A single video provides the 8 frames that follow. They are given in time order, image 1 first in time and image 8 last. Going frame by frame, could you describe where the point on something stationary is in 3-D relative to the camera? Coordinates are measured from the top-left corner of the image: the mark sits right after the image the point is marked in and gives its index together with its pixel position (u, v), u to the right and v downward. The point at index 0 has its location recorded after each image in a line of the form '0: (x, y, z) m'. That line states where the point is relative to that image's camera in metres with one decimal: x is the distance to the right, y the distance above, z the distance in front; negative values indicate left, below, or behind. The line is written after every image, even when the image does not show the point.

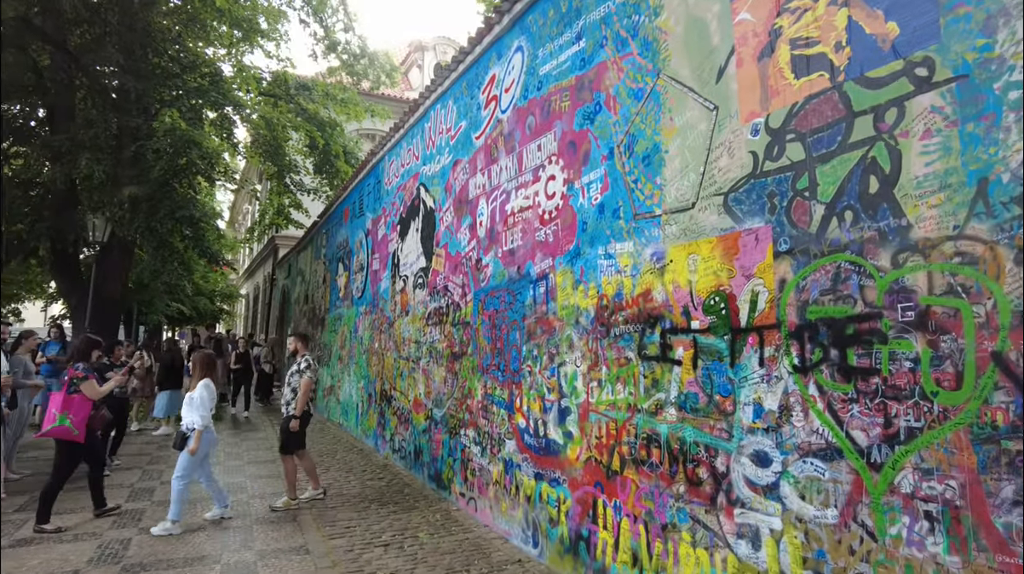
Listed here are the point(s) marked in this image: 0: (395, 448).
0: (-1.5, -2.1, +8.3) m
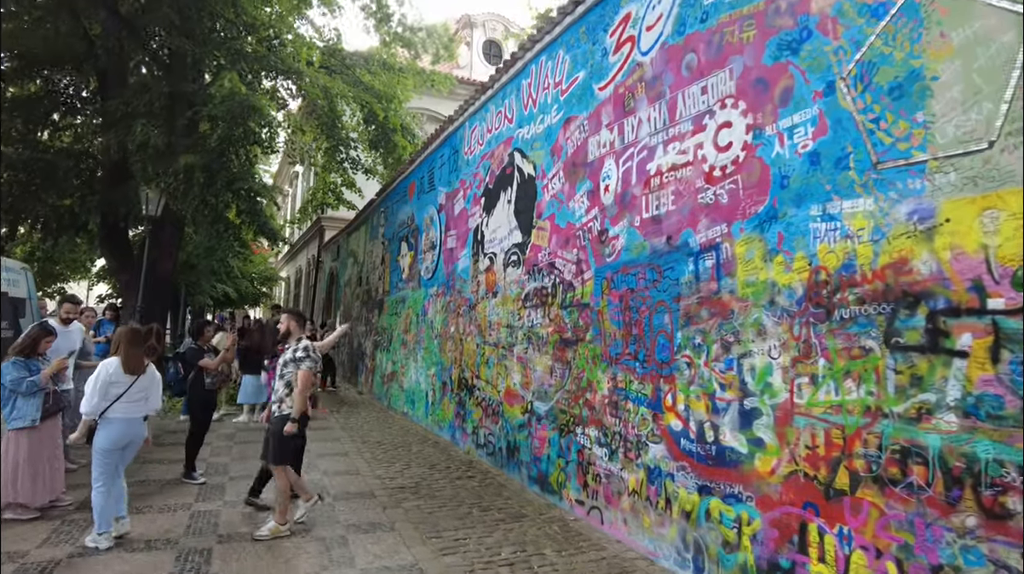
0: (-0.4, -1.8, +7.5) m
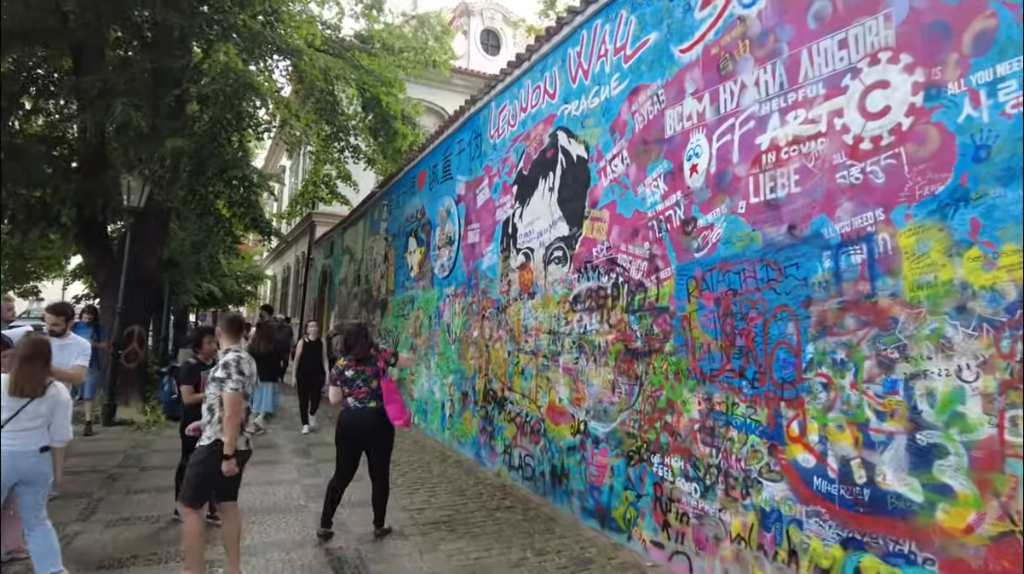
0: (0.0, -1.8, +6.6) m
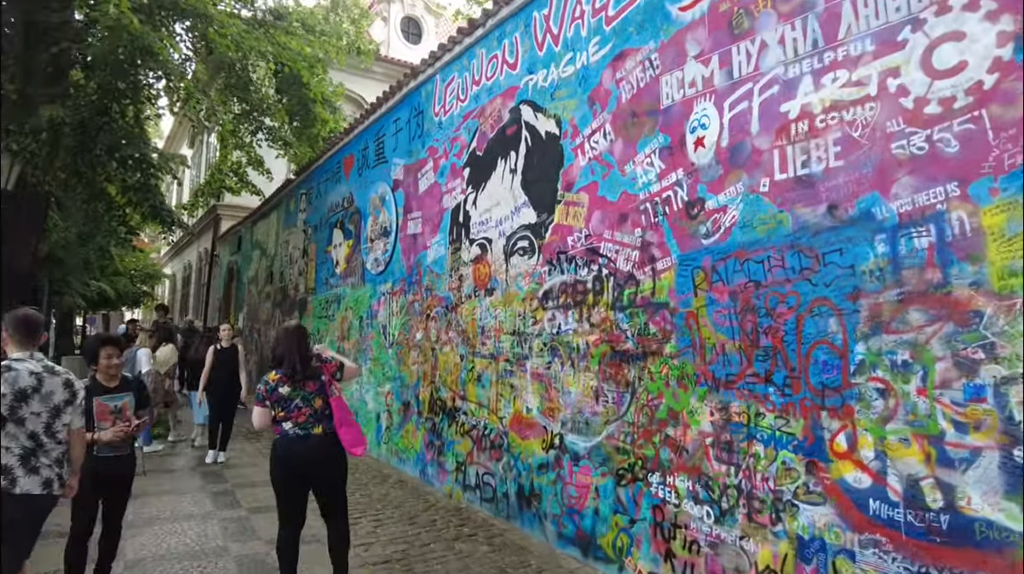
0: (-0.4, -1.8, +5.9) m
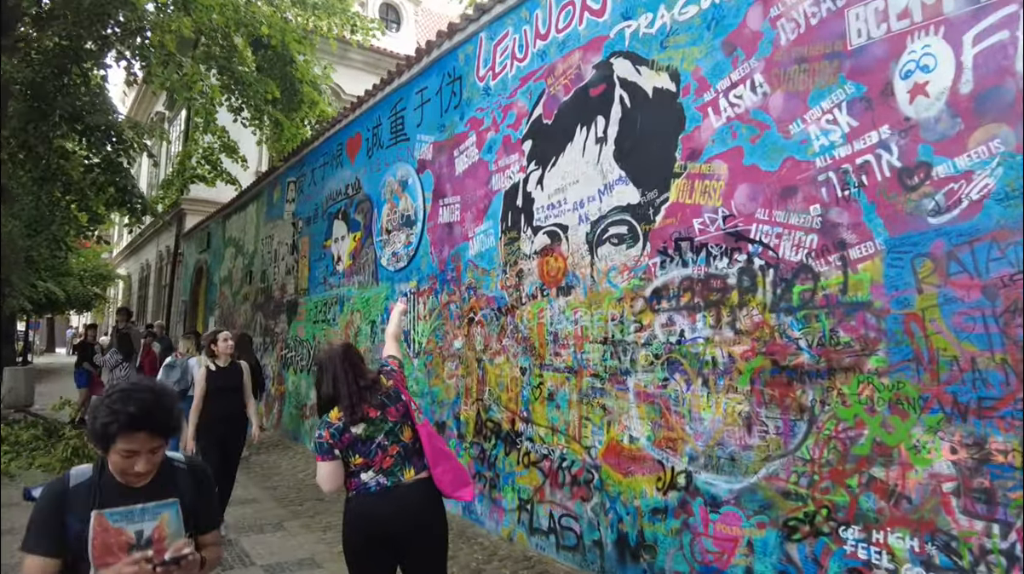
0: (+0.2, -1.8, +4.8) m
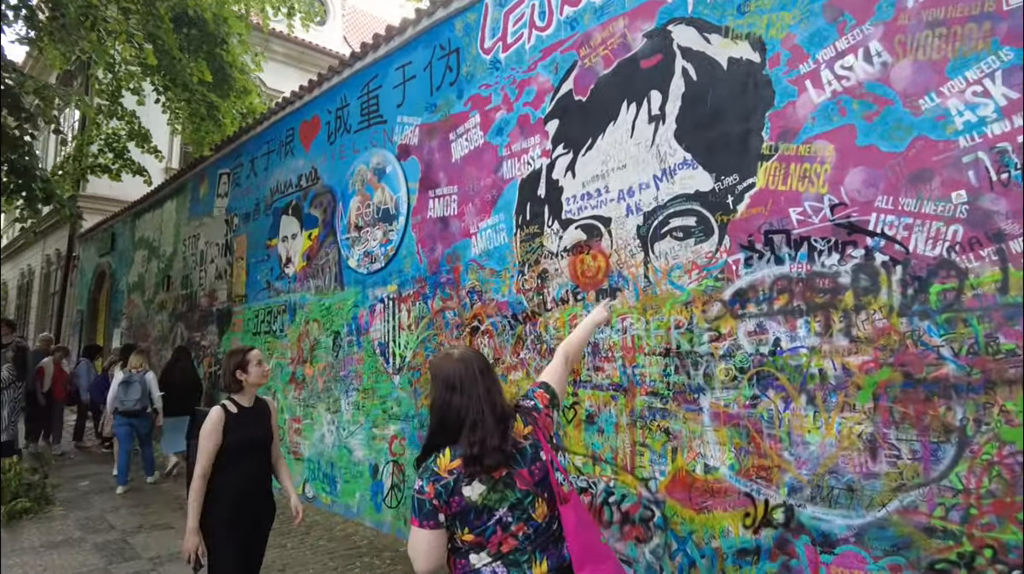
0: (+0.4, -1.8, +4.0) m
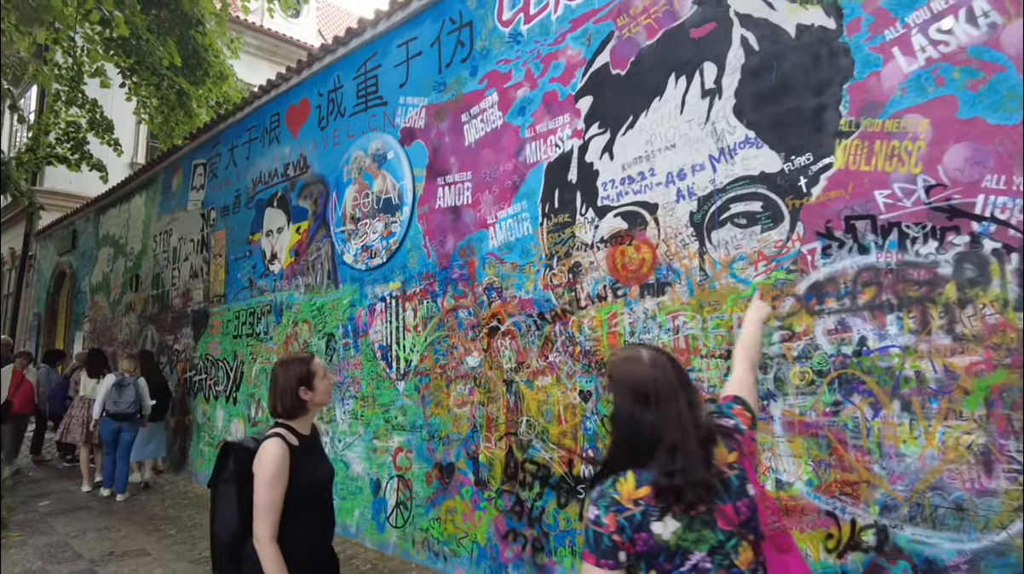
0: (+0.6, -1.7, +3.6) m
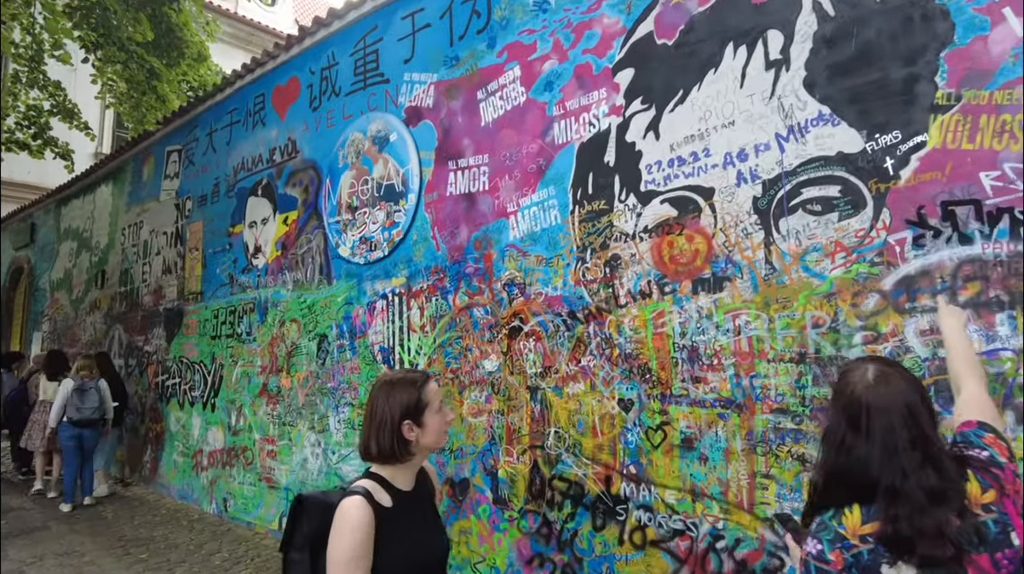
0: (+0.7, -1.7, +3.2) m
